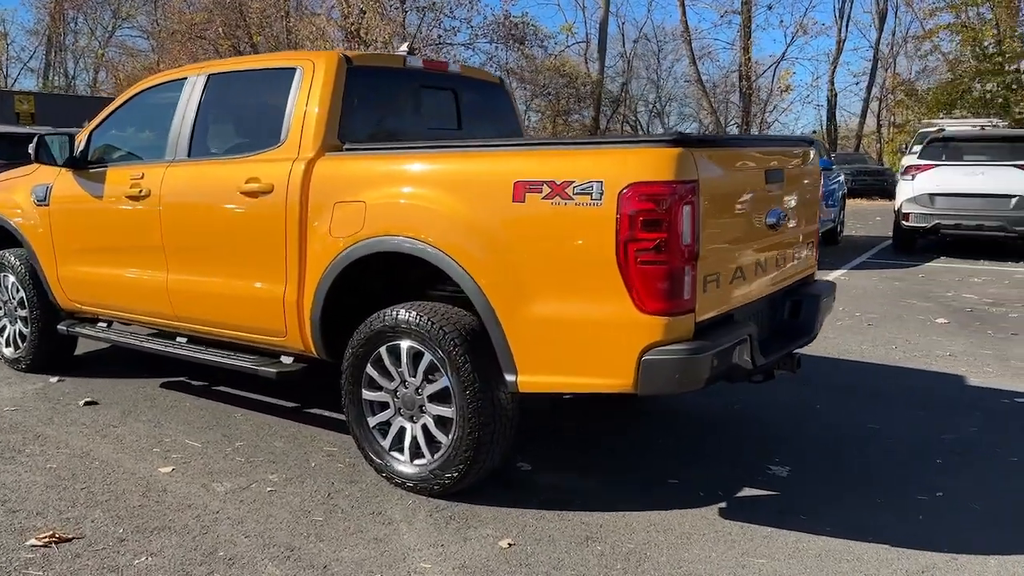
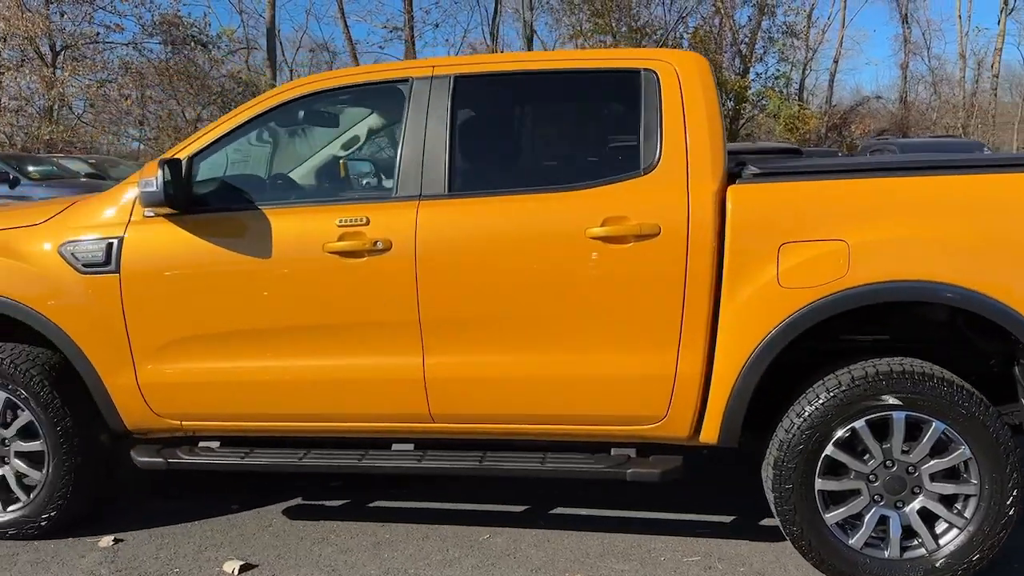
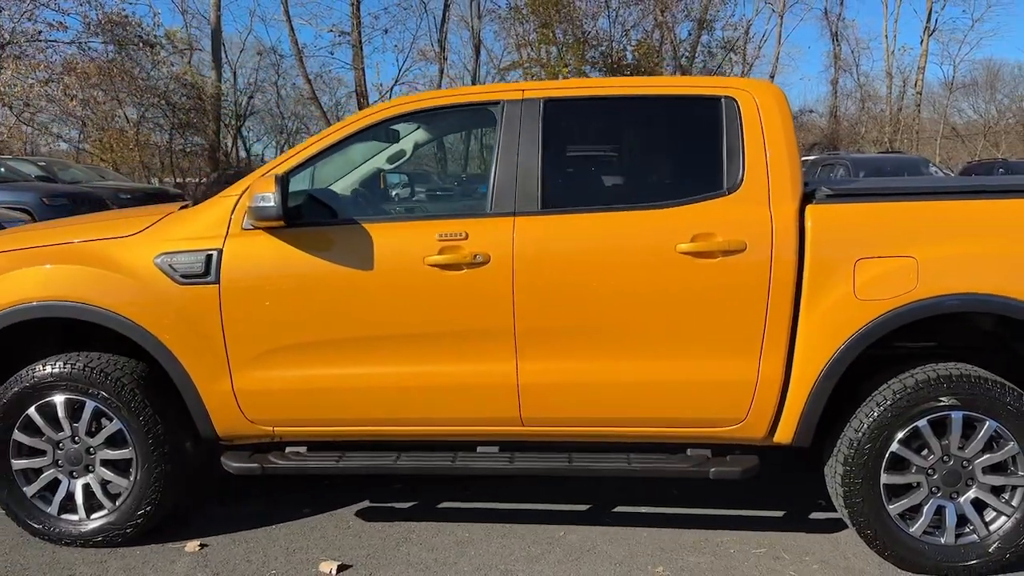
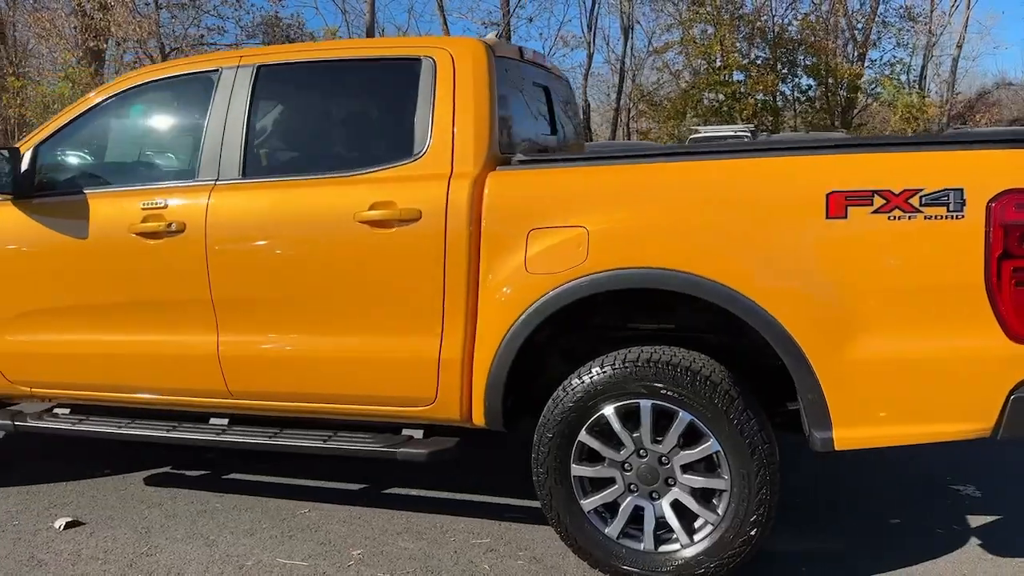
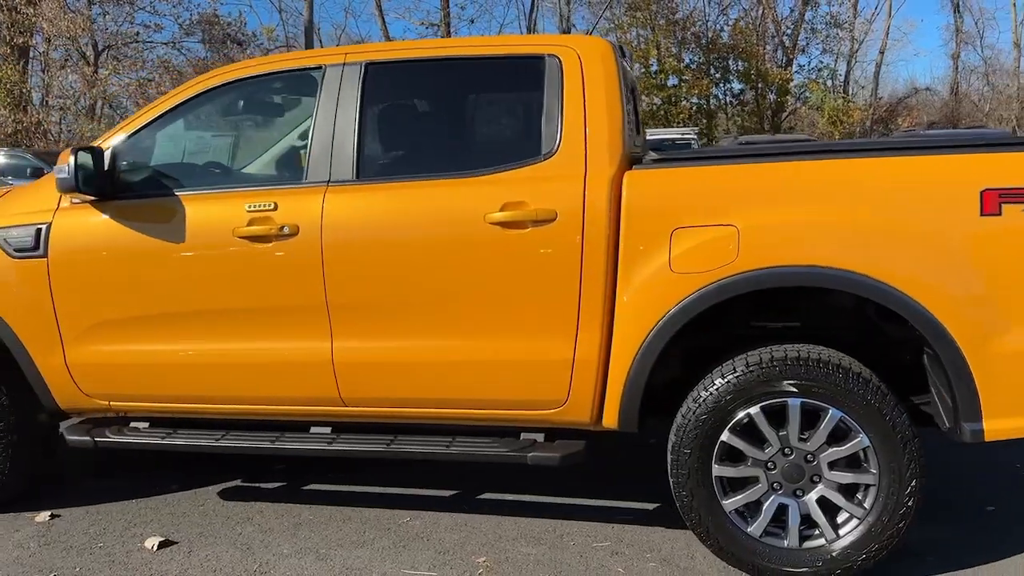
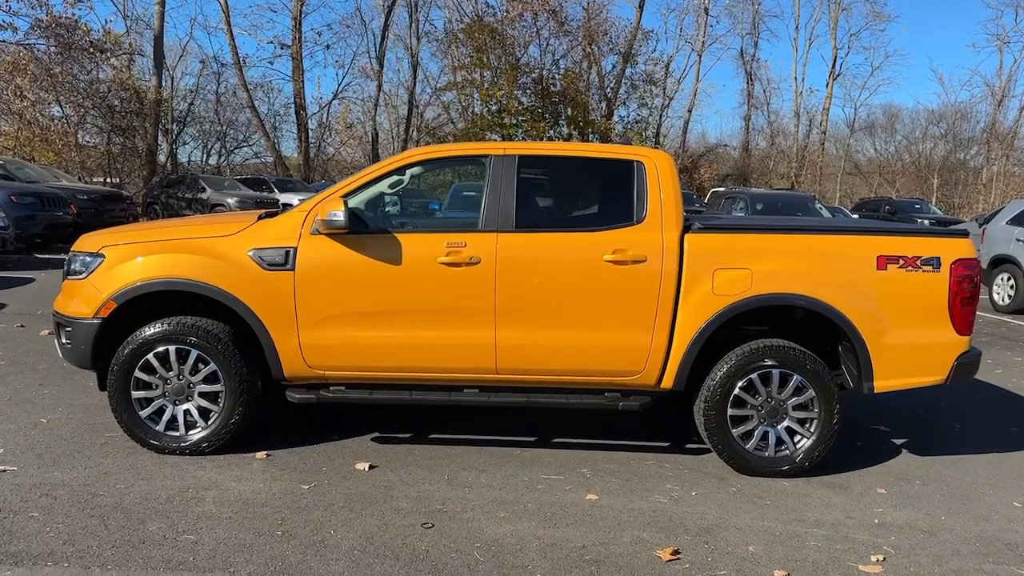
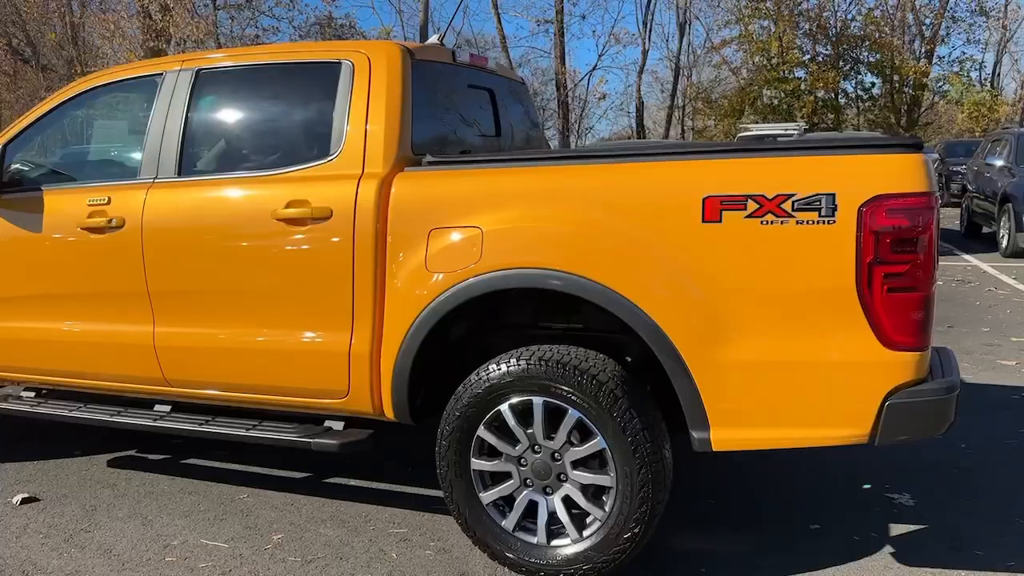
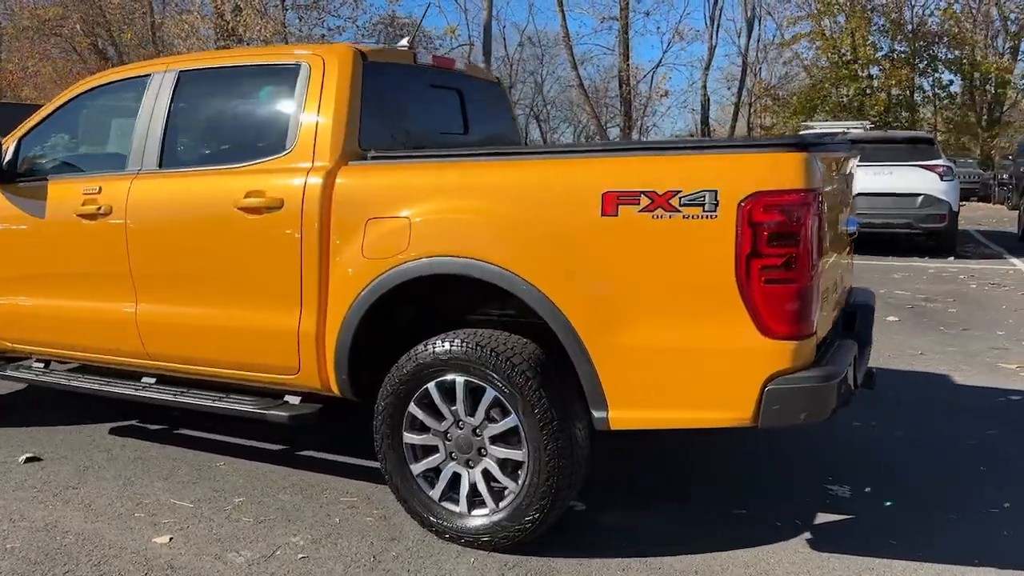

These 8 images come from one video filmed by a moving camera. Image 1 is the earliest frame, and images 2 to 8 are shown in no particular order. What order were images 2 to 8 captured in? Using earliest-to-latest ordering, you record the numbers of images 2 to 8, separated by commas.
8, 7, 4, 5, 2, 3, 6
